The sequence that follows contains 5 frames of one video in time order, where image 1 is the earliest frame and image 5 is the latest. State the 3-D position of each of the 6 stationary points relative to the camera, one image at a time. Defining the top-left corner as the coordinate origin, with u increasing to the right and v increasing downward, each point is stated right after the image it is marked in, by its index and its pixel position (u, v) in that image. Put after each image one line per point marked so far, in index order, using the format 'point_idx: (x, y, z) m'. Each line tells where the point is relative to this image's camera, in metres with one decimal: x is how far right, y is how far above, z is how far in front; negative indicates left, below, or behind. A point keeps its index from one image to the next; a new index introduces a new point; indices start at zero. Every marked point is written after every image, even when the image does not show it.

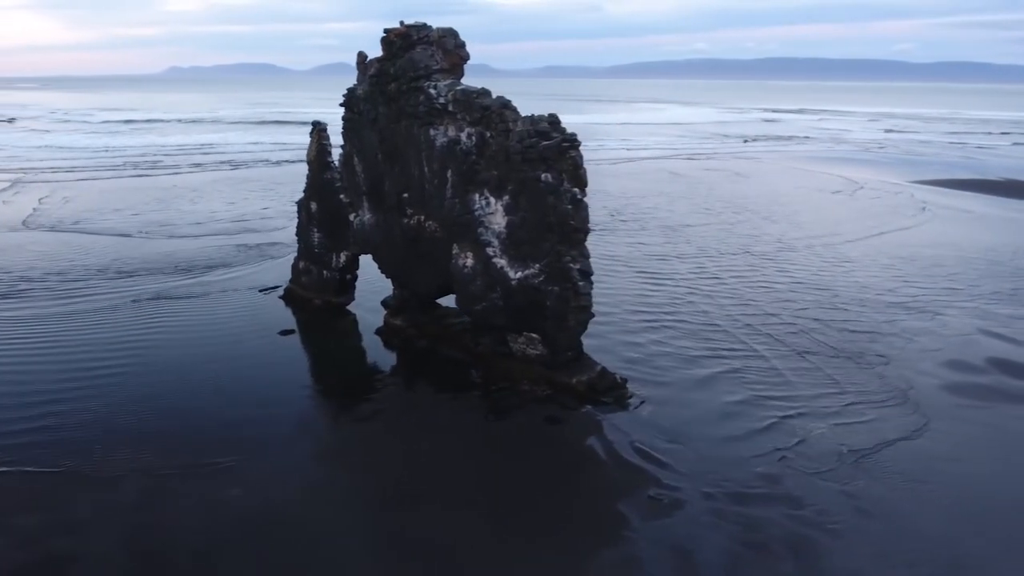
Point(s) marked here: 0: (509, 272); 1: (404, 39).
0: (-0.1, +0.4, +13.9) m
1: (-2.4, +5.5, +14.4) m
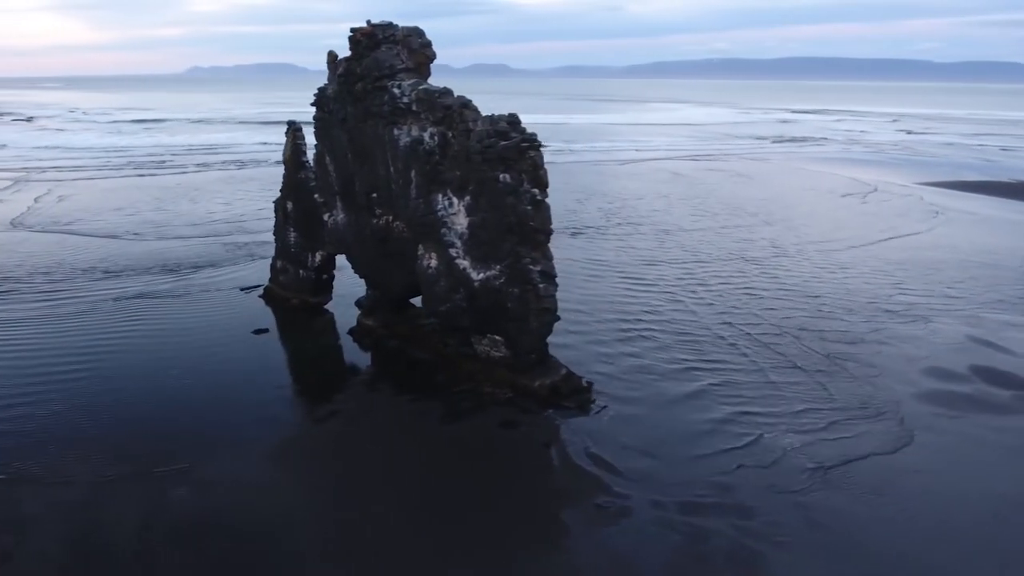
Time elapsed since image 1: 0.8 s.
0: (-0.9, +0.3, +13.8) m
1: (-3.2, +5.5, +14.3) m
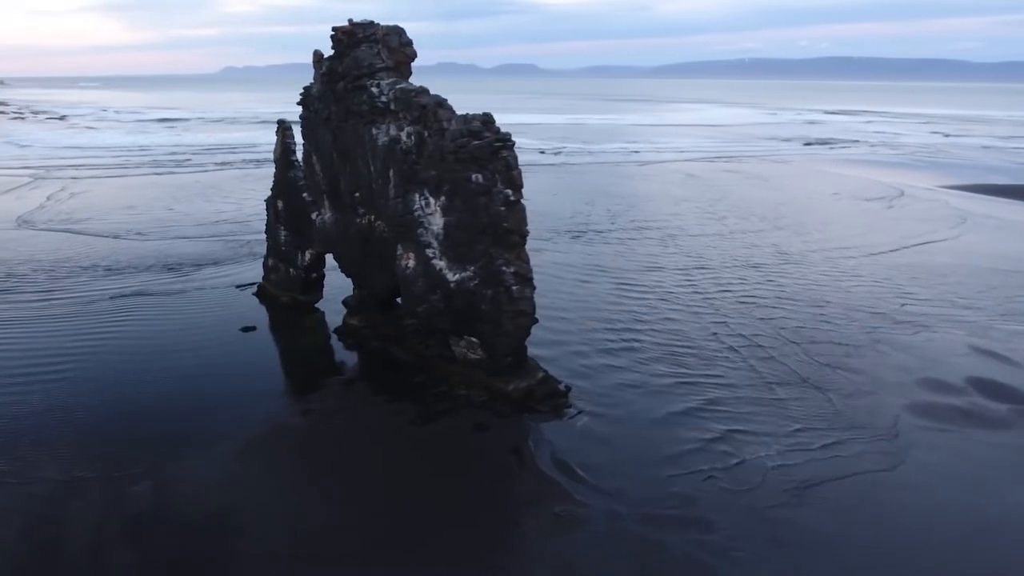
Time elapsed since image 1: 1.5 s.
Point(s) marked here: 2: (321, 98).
0: (-1.4, +0.3, +13.6) m
1: (-3.6, +5.5, +14.3) m
2: (-4.5, +4.5, +15.4) m
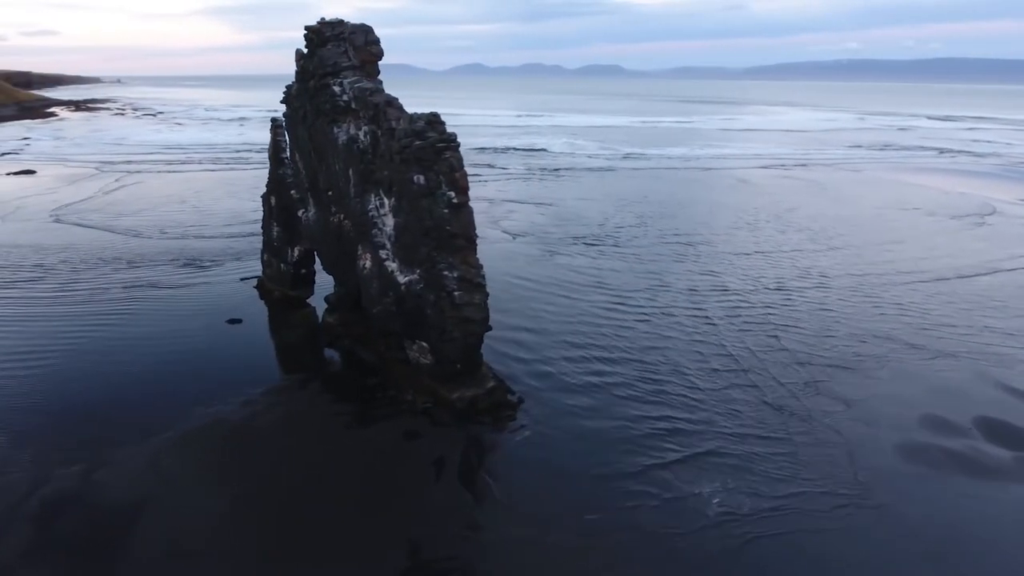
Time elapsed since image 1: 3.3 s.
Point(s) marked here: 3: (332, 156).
0: (-2.4, +0.3, +13.4) m
1: (-4.2, +5.6, +14.3) m
2: (-5.1, +4.6, +15.5) m
3: (-4.1, +3.0, +14.7) m
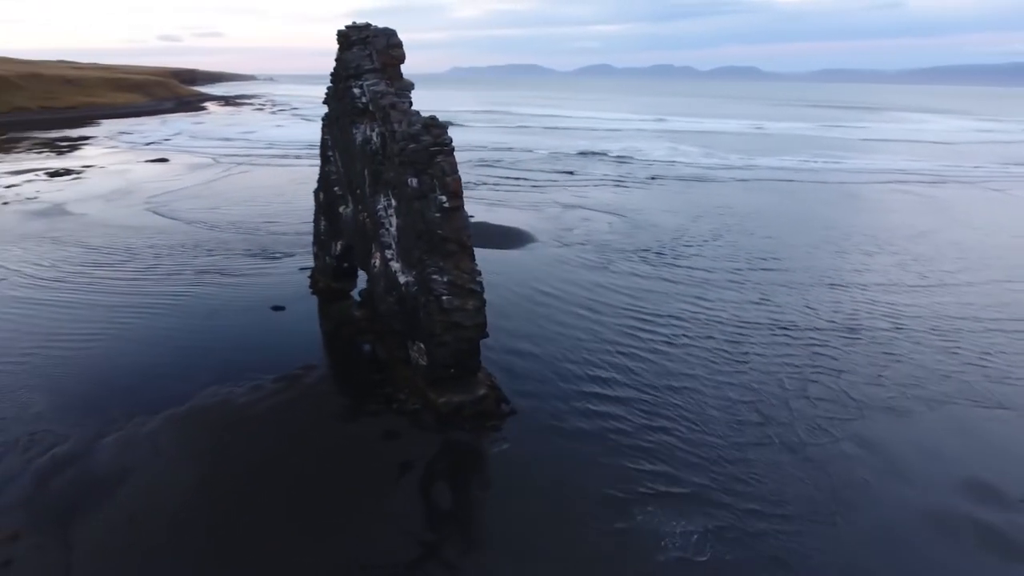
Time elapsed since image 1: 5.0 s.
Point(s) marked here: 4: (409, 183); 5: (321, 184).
0: (-2.4, +0.3, +13.5) m
1: (-3.7, +5.7, +14.8) m
2: (-4.4, +4.7, +16.1) m
3: (-3.6, +3.1, +15.1) m
4: (-1.9, +2.0, +12.5) m
5: (-5.6, +3.0, +19.0) m
